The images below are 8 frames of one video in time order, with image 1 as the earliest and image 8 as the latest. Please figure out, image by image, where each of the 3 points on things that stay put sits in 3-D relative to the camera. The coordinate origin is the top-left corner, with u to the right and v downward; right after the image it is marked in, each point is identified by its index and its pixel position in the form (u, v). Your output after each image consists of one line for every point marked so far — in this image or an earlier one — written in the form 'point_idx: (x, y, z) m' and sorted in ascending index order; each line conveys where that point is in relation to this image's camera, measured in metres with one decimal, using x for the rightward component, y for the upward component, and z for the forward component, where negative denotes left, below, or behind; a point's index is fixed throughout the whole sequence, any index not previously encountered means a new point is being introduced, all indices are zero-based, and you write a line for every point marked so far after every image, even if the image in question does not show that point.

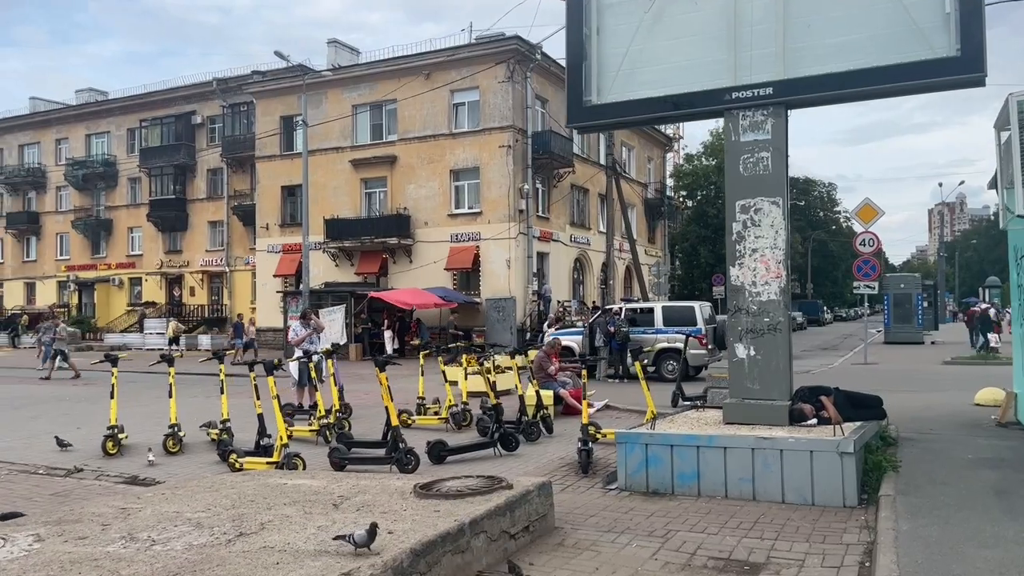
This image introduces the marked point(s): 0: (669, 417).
0: (+1.8, -1.4, +9.6) m
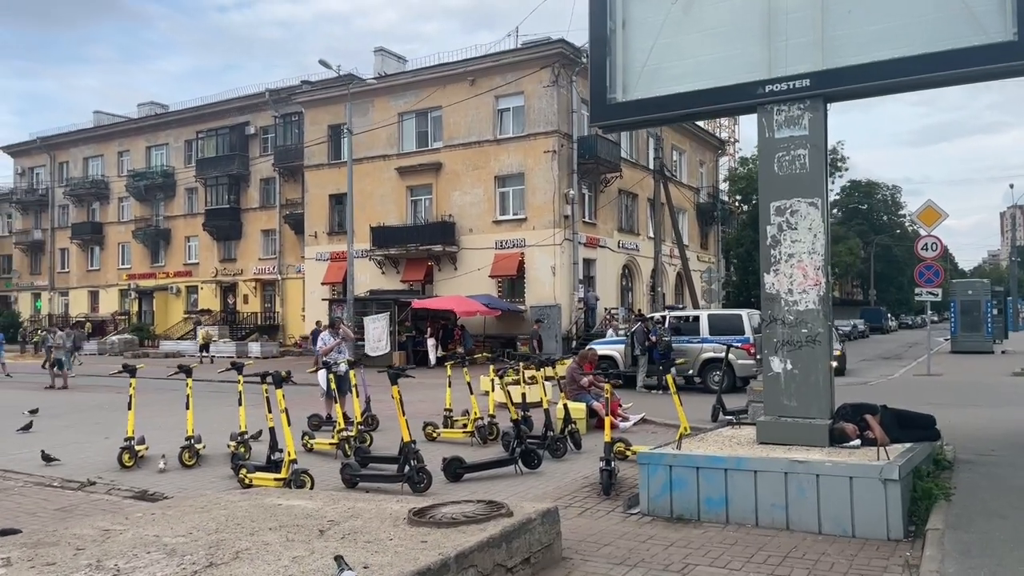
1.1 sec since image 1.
0: (+2.0, -1.5, +9.0) m
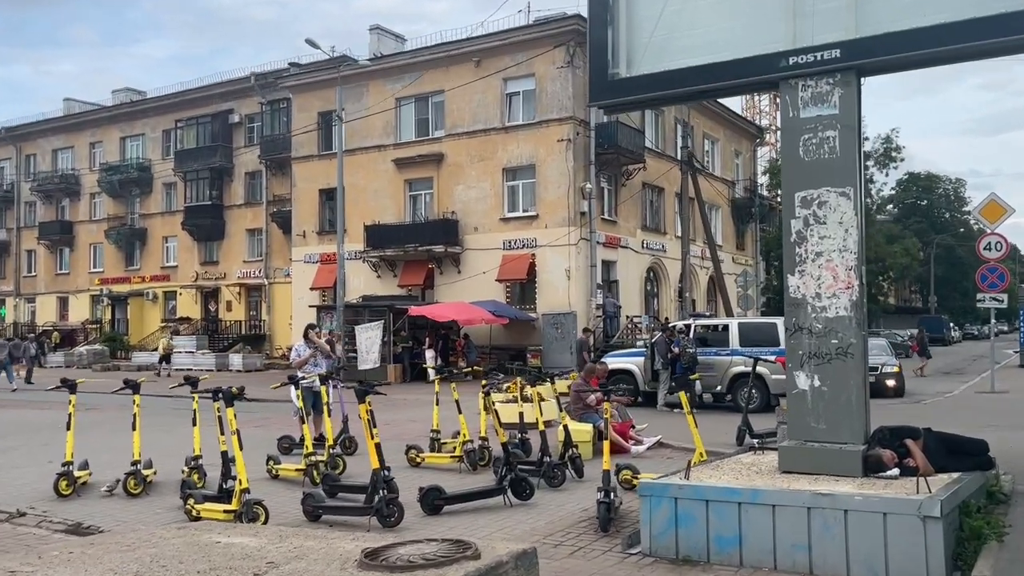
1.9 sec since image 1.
0: (+1.8, -1.6, +7.9) m
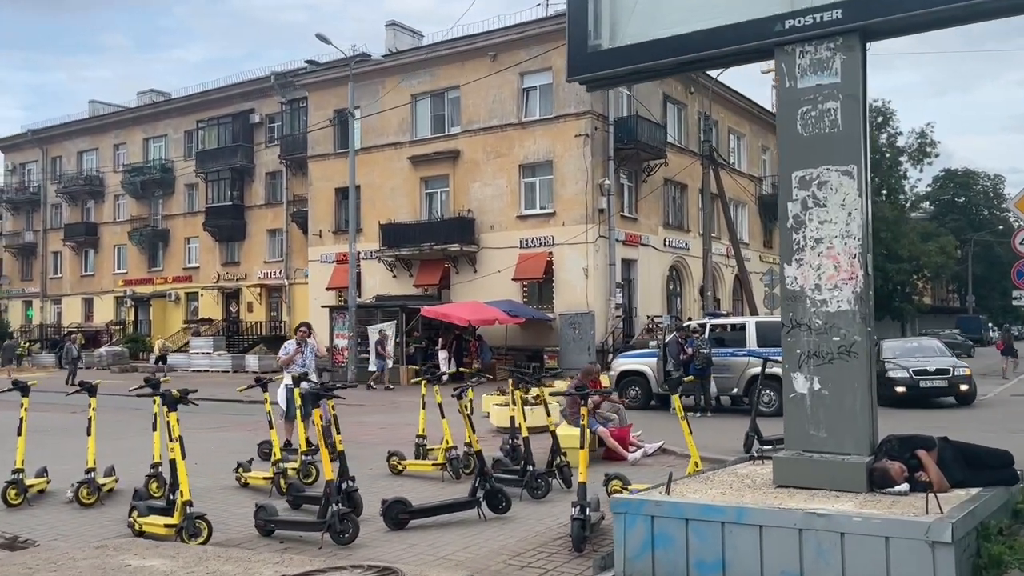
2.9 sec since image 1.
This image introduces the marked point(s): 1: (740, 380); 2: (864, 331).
0: (+1.6, -1.5, +7.1) m
1: (+4.5, -1.8, +17.3) m
2: (+2.5, -0.3, +6.1) m
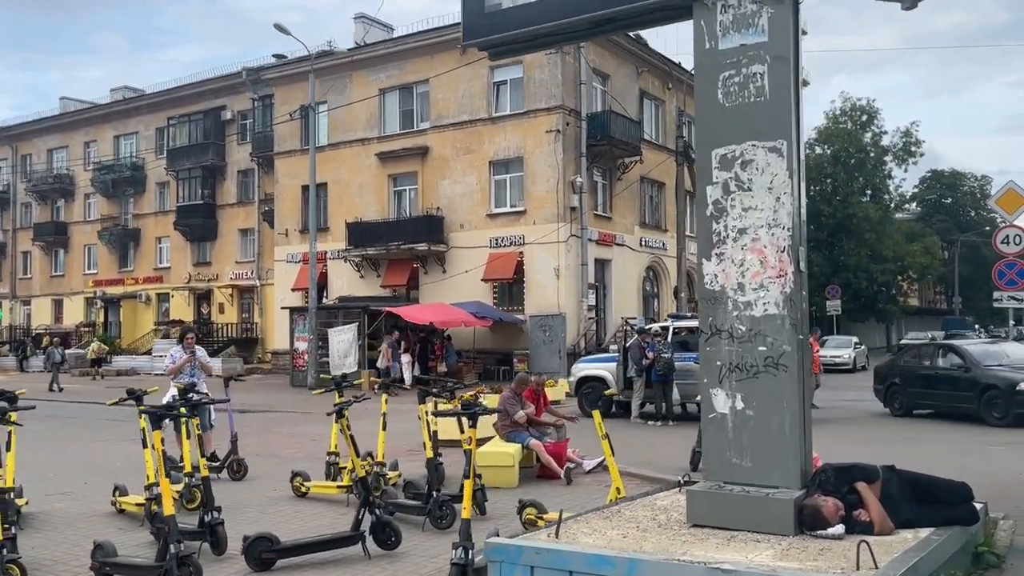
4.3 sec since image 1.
0: (+0.8, -1.5, +6.1) m
1: (+3.6, -1.9, +16.3) m
2: (+1.7, -0.3, +5.1) m
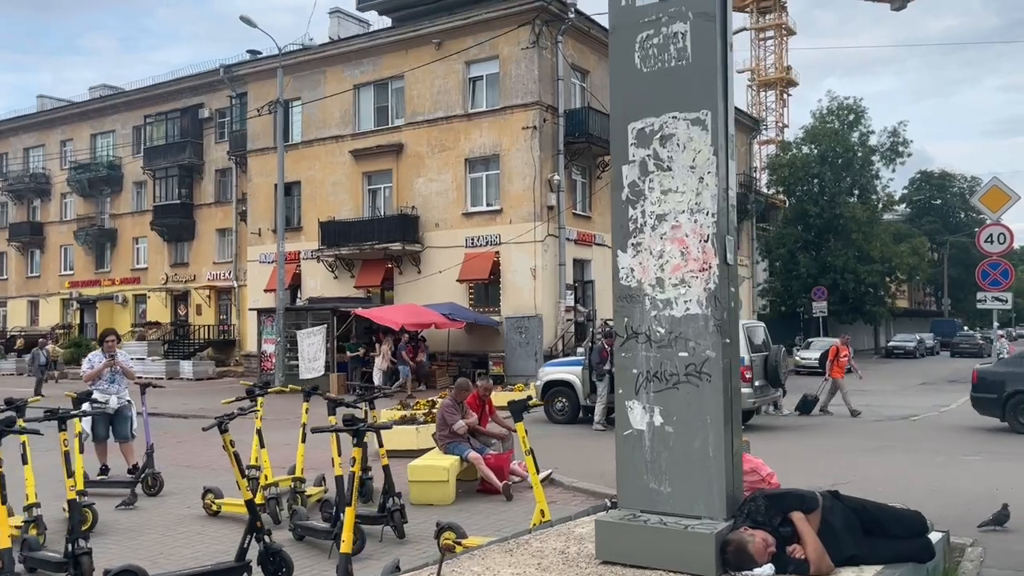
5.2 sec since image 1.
0: (+0.1, -1.5, +5.3) m
1: (+2.9, -1.9, +15.5) m
2: (+1.0, -0.3, +4.3) m
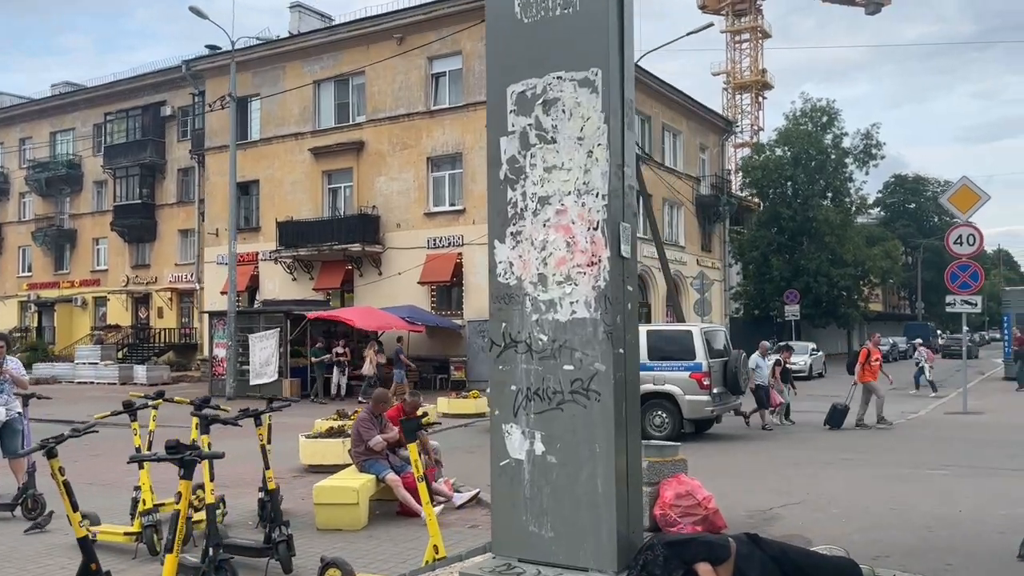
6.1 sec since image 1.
0: (-0.5, -1.5, +4.5) m
1: (+2.0, -1.9, +14.8) m
2: (+0.4, -0.3, +3.5) m
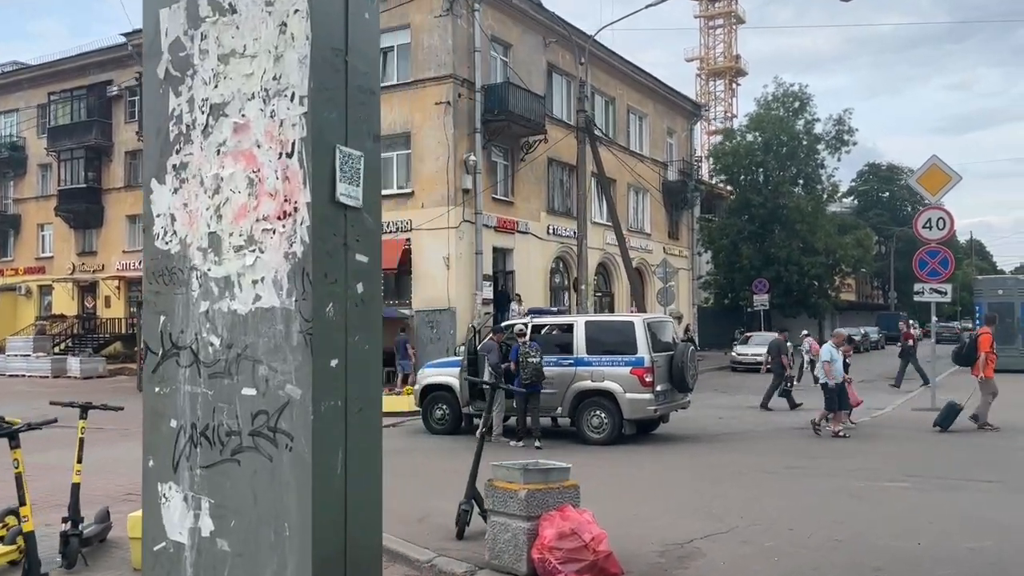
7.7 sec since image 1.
0: (-1.4, -1.4, +3.0) m
1: (+0.8, -1.7, +13.4) m
2: (-0.5, -0.2, +2.1) m
